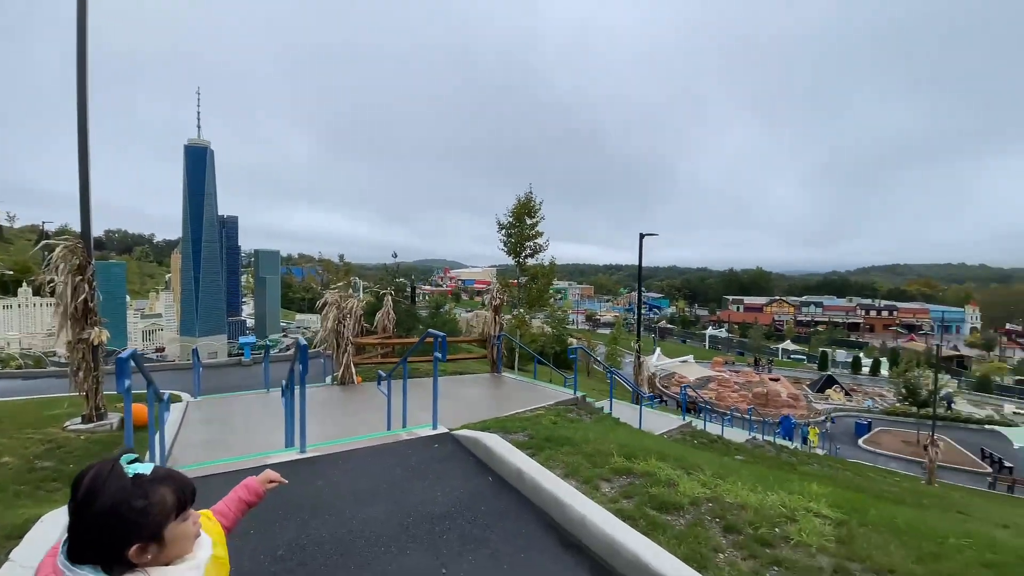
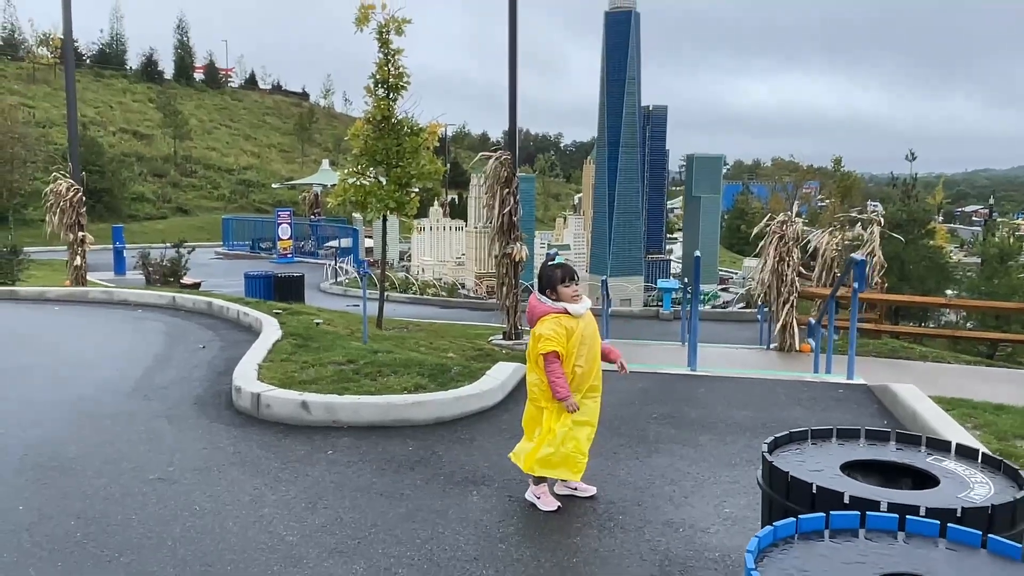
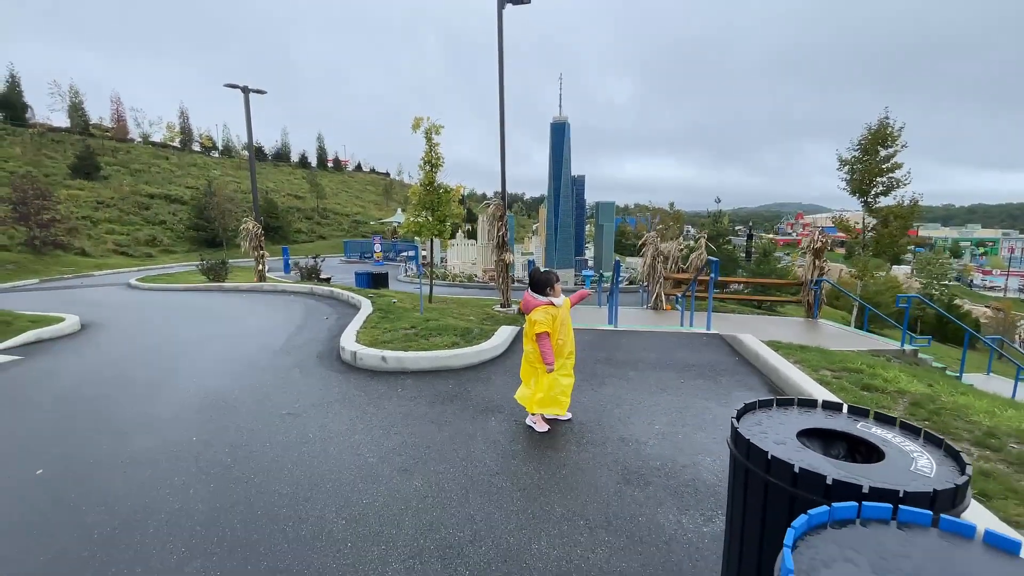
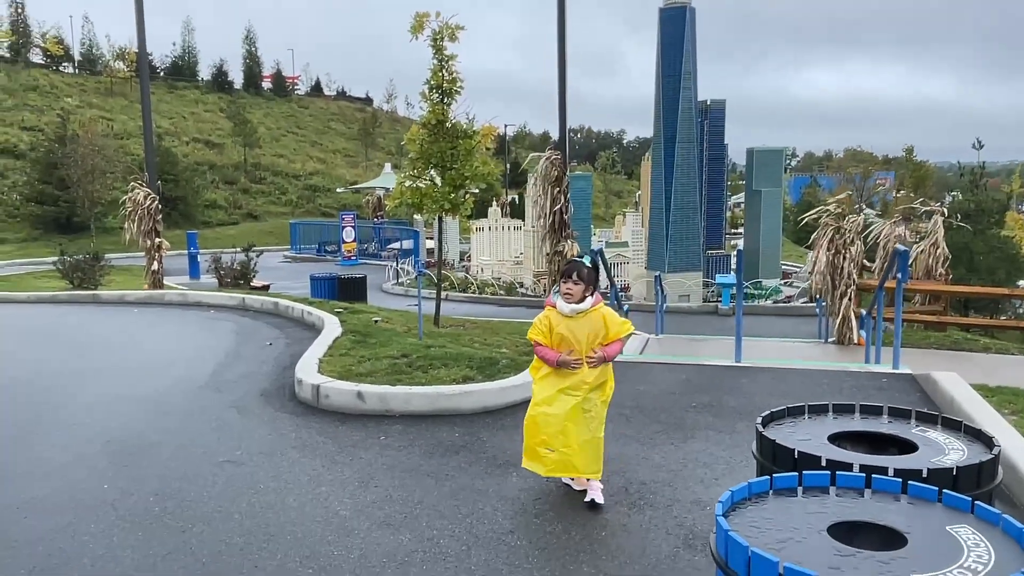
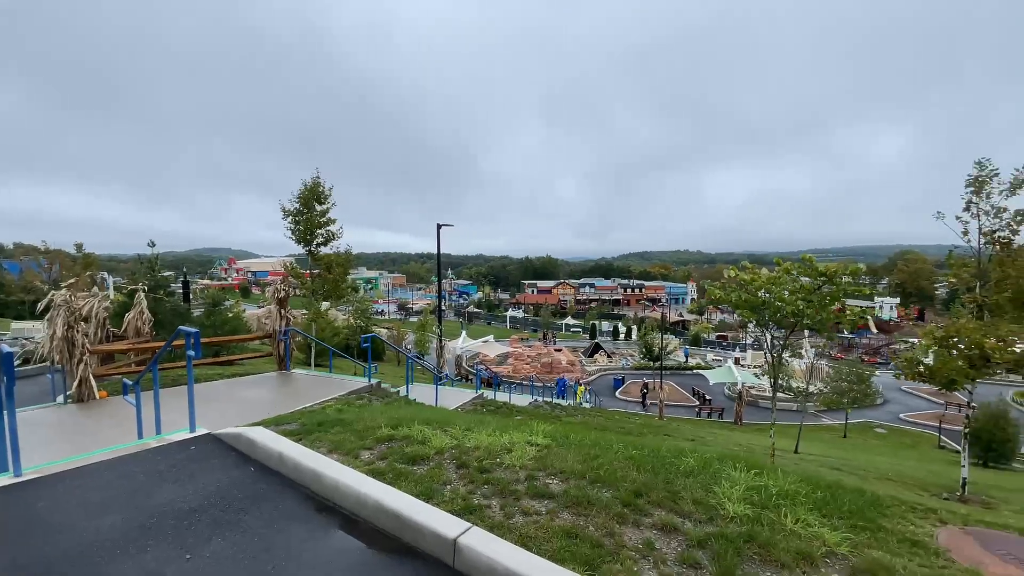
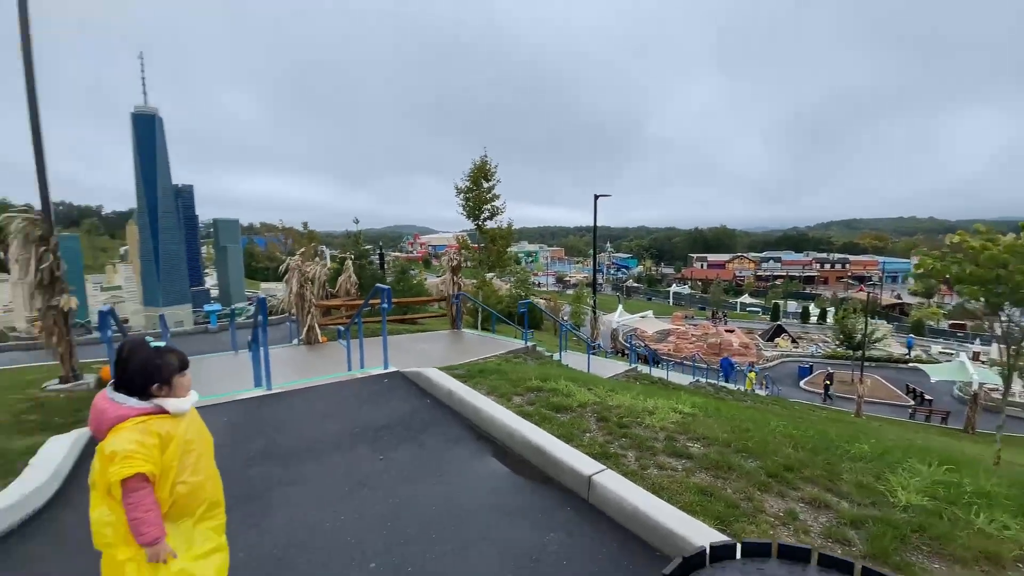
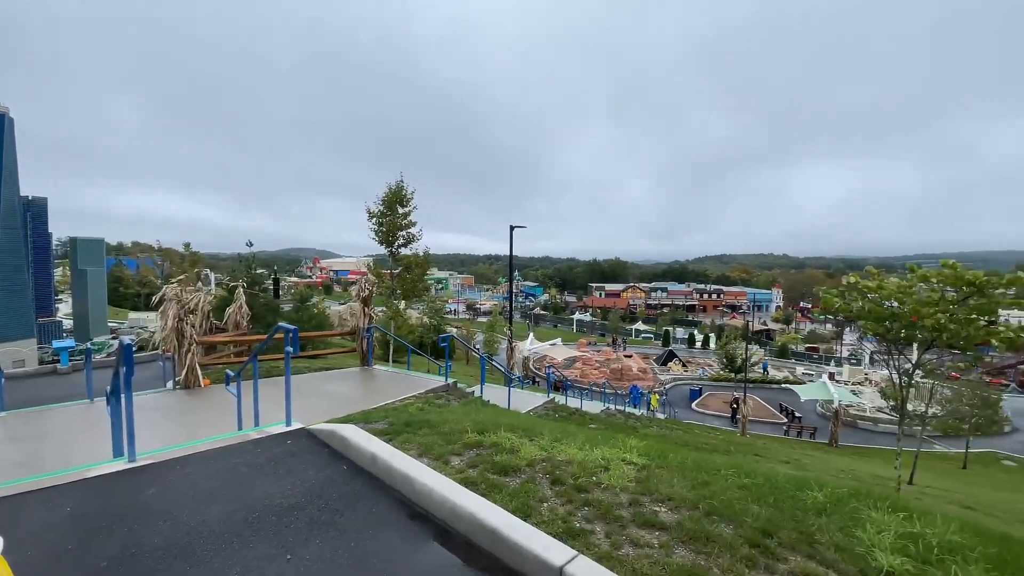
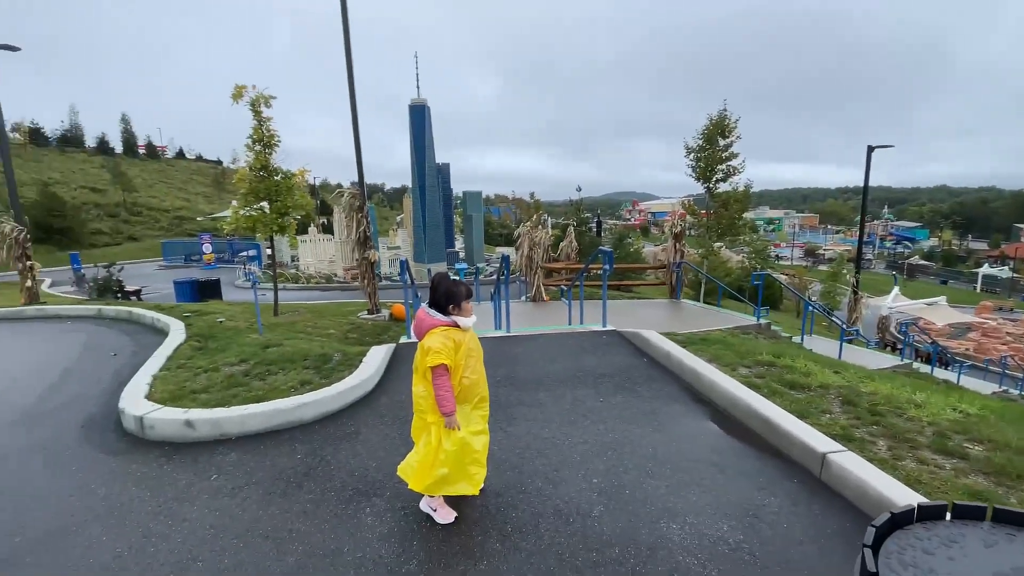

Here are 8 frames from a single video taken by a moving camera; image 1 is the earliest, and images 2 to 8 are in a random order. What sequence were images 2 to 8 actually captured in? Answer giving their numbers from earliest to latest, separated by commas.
7, 5, 6, 8, 3, 2, 4
